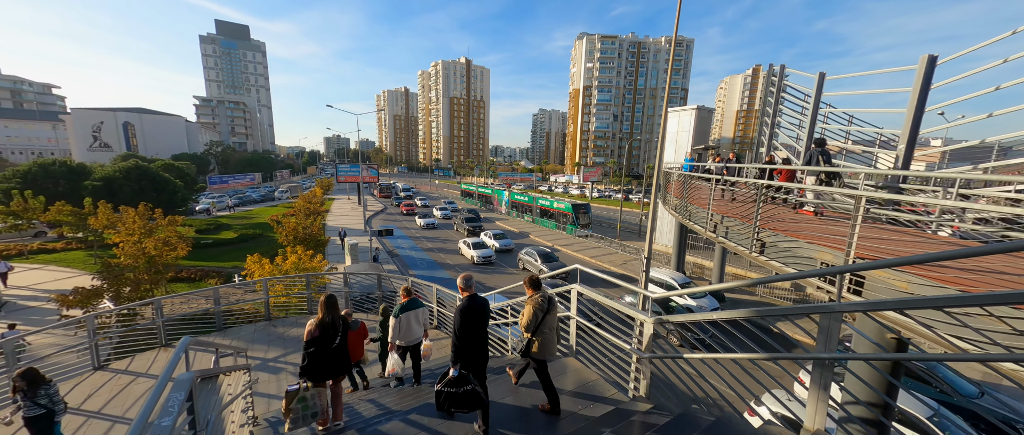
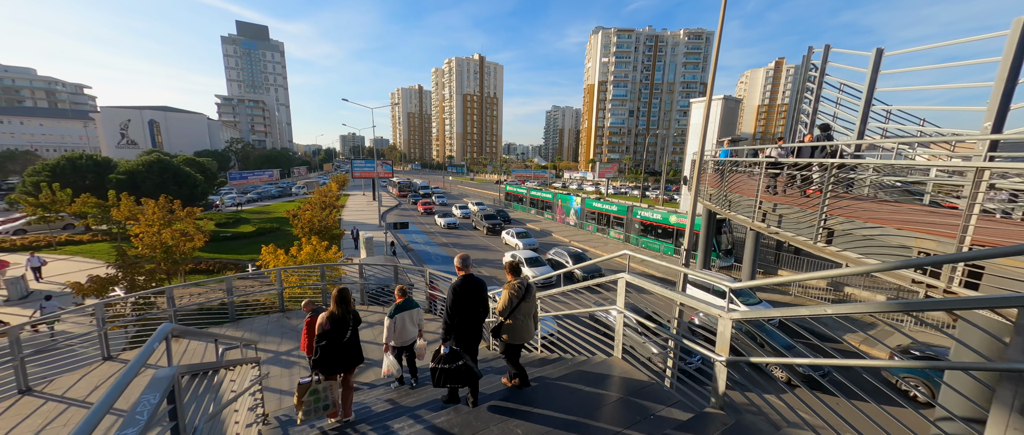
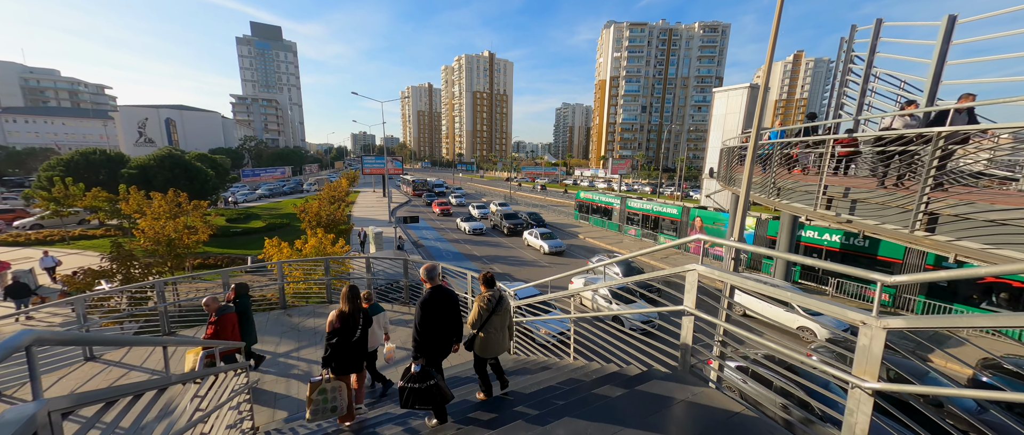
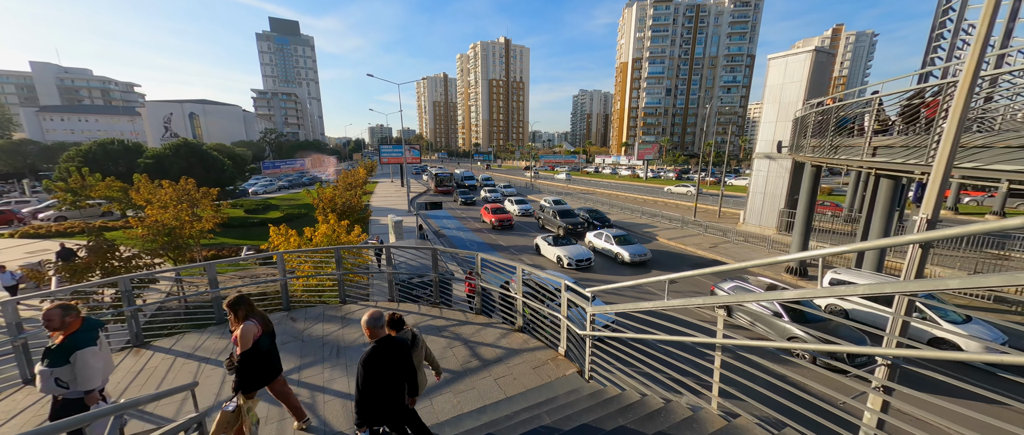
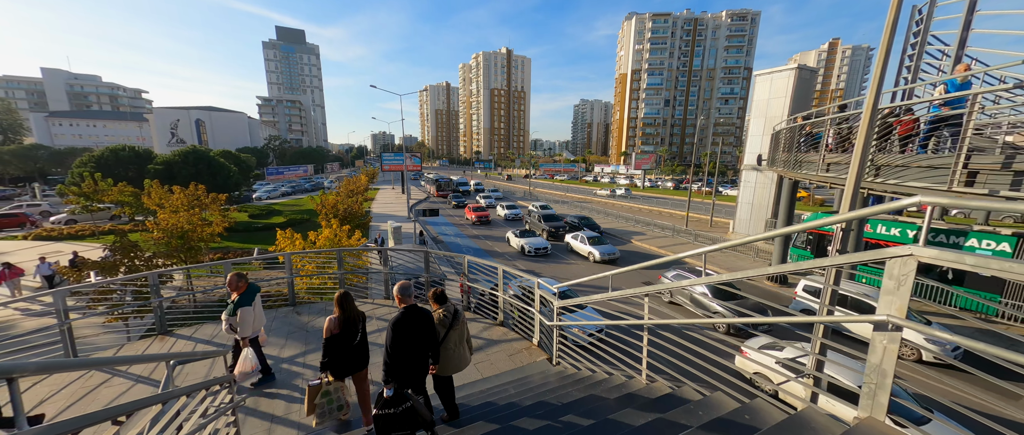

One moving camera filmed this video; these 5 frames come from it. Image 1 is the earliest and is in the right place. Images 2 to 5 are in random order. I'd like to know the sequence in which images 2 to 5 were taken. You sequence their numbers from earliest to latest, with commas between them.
2, 3, 5, 4
